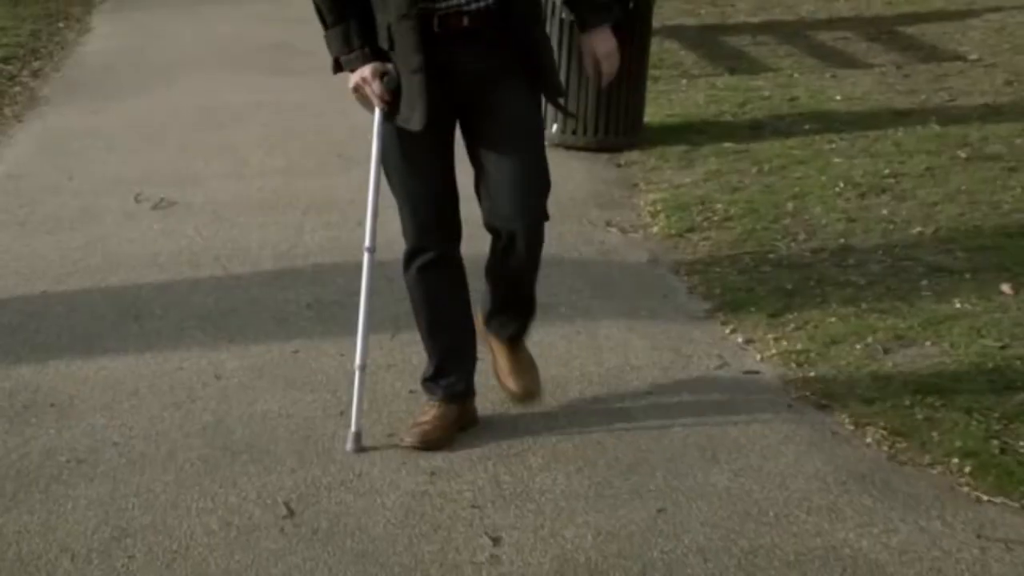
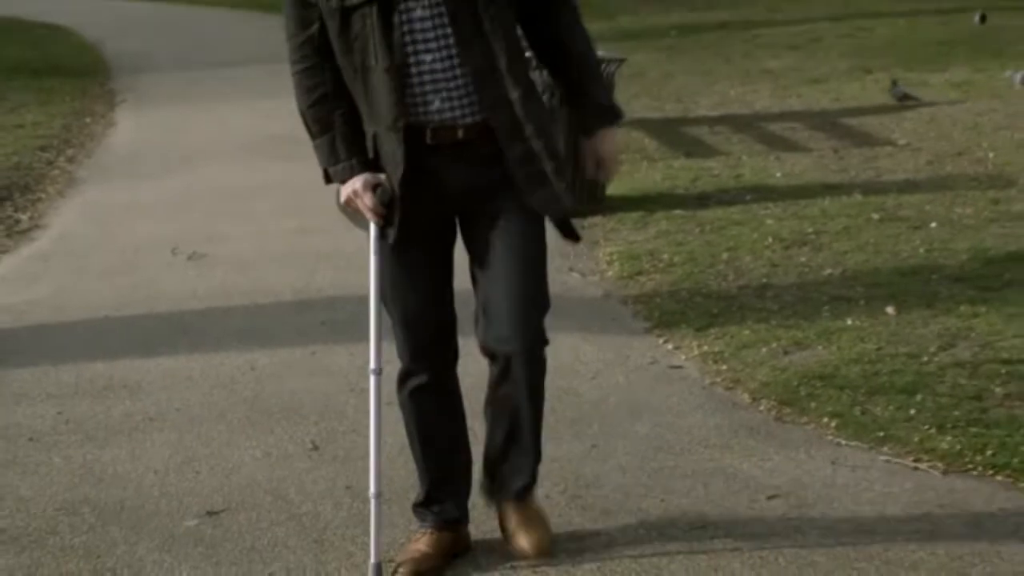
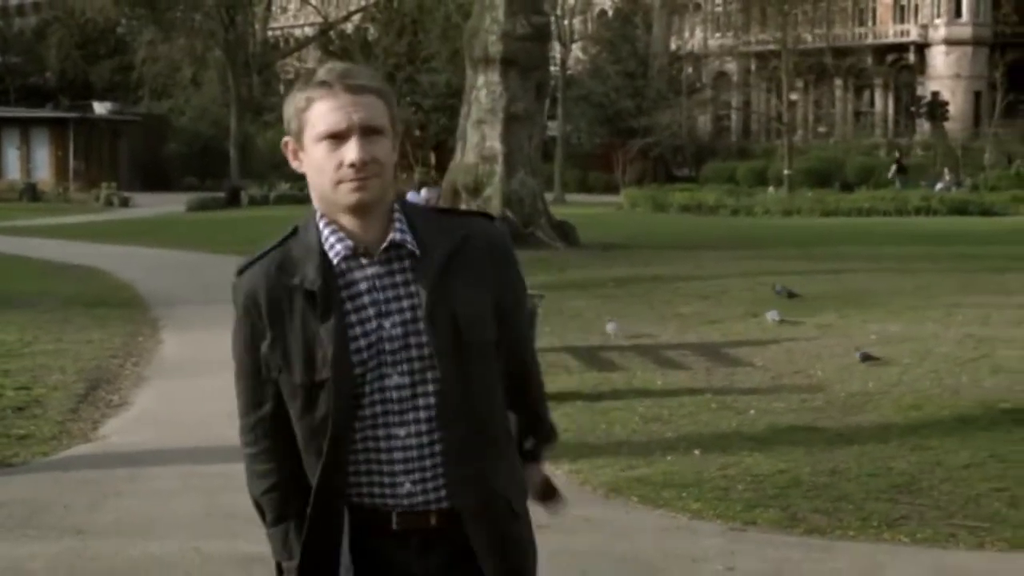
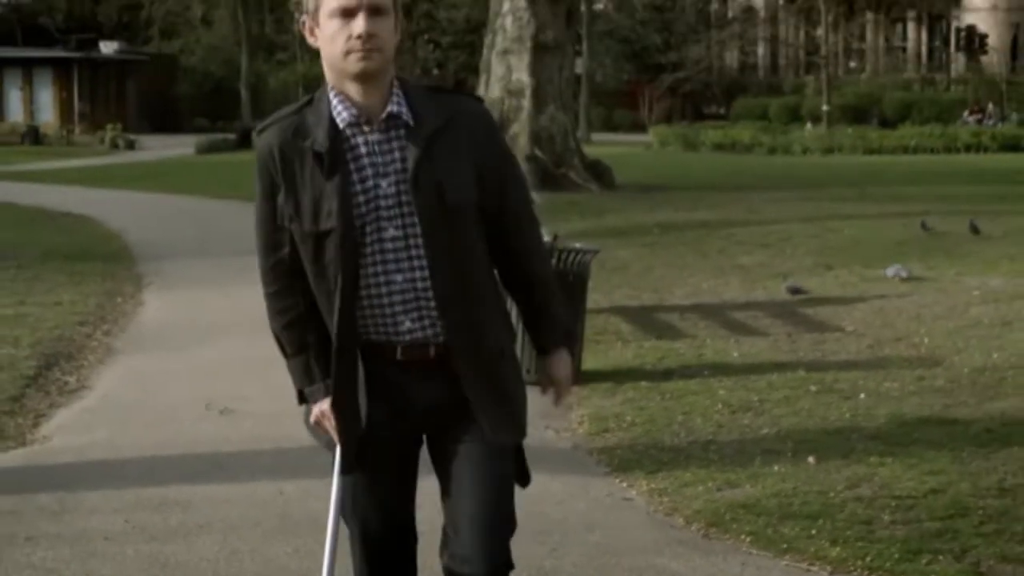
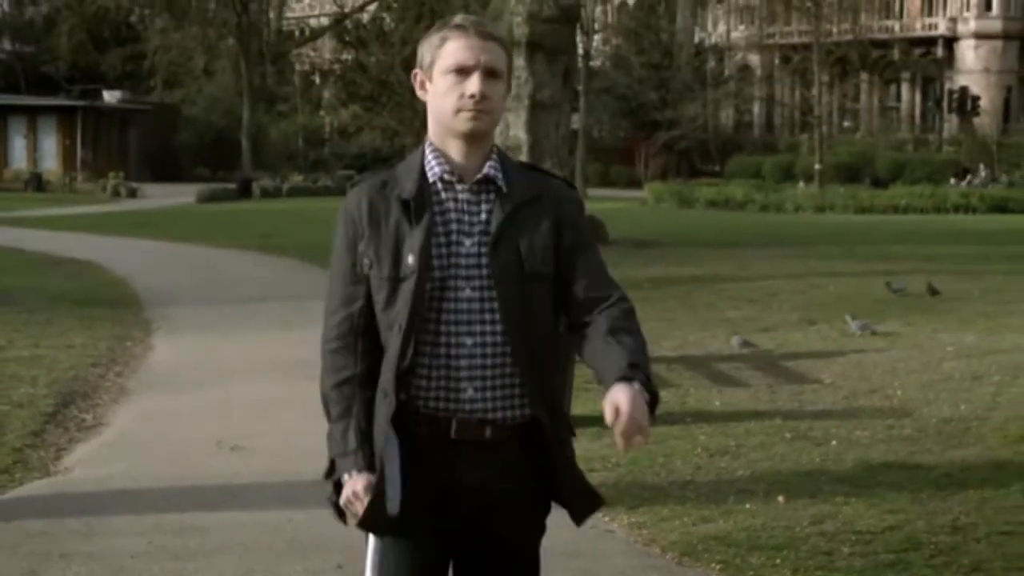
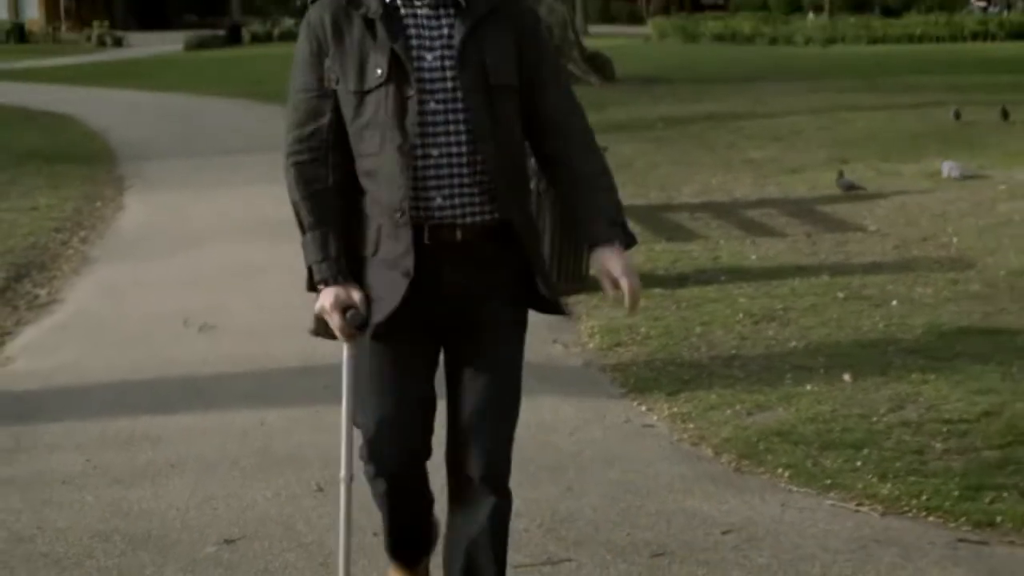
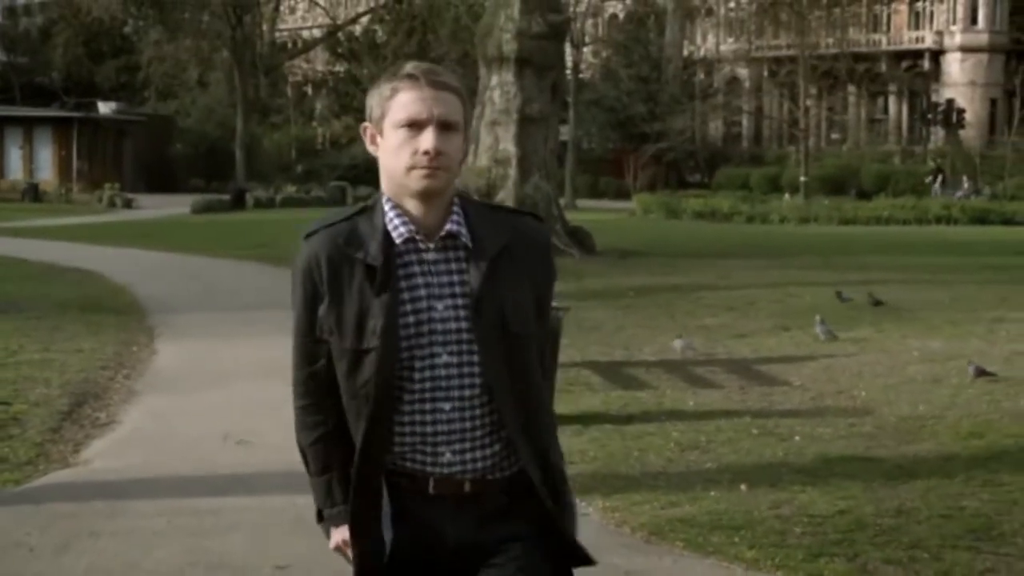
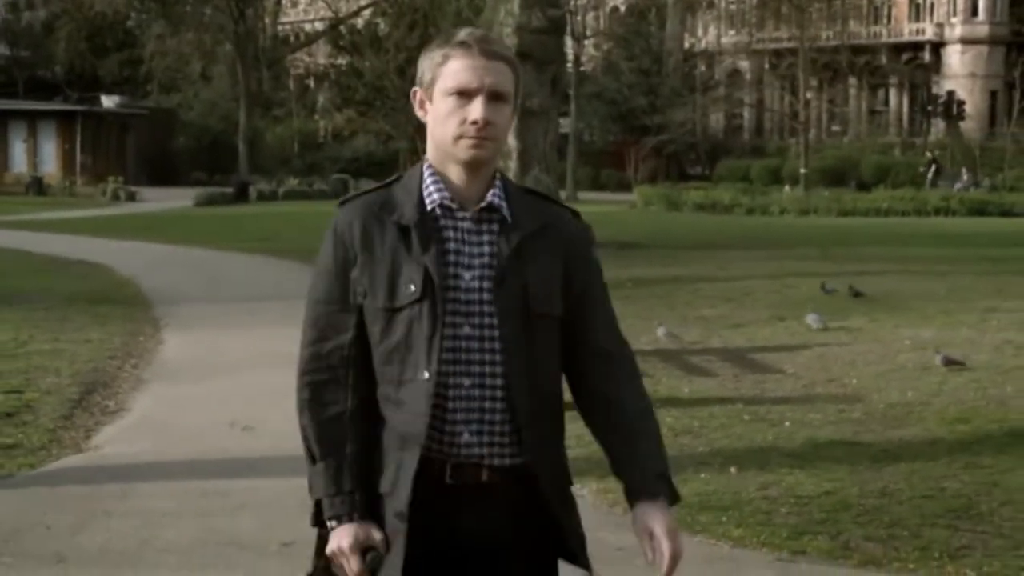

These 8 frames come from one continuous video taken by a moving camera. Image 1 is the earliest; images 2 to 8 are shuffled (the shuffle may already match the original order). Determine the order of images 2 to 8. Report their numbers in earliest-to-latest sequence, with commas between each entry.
2, 6, 4, 5, 7, 8, 3
